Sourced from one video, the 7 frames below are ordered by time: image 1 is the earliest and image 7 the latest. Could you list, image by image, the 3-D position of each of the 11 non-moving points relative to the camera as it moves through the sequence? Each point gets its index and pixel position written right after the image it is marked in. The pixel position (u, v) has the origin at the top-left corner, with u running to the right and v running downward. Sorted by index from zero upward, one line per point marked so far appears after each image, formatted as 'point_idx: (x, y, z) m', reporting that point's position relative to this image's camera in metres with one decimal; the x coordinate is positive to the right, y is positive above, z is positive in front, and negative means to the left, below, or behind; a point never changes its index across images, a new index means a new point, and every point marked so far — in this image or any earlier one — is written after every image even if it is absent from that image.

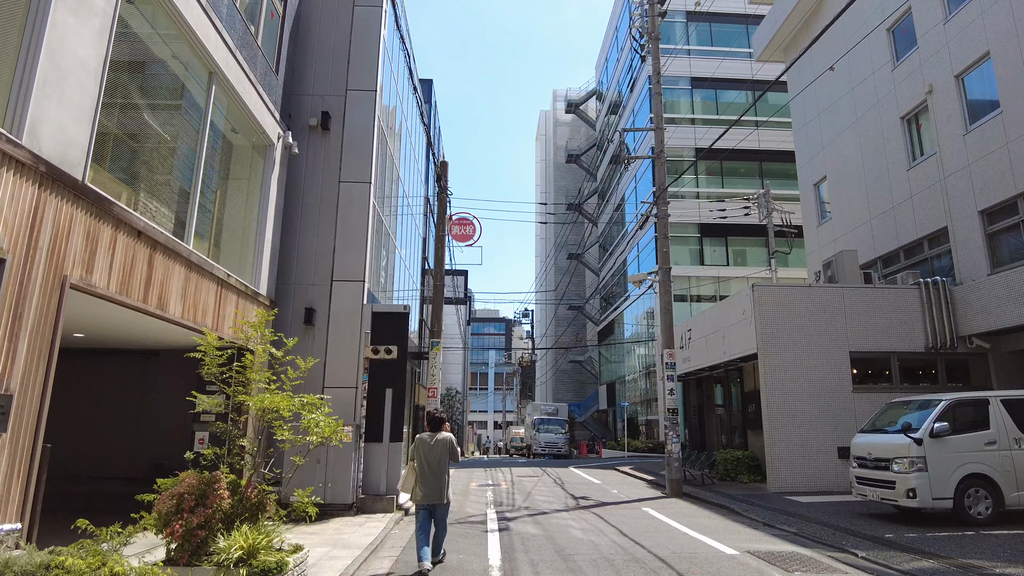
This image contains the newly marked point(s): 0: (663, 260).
0: (+2.9, +0.5, +14.6) m
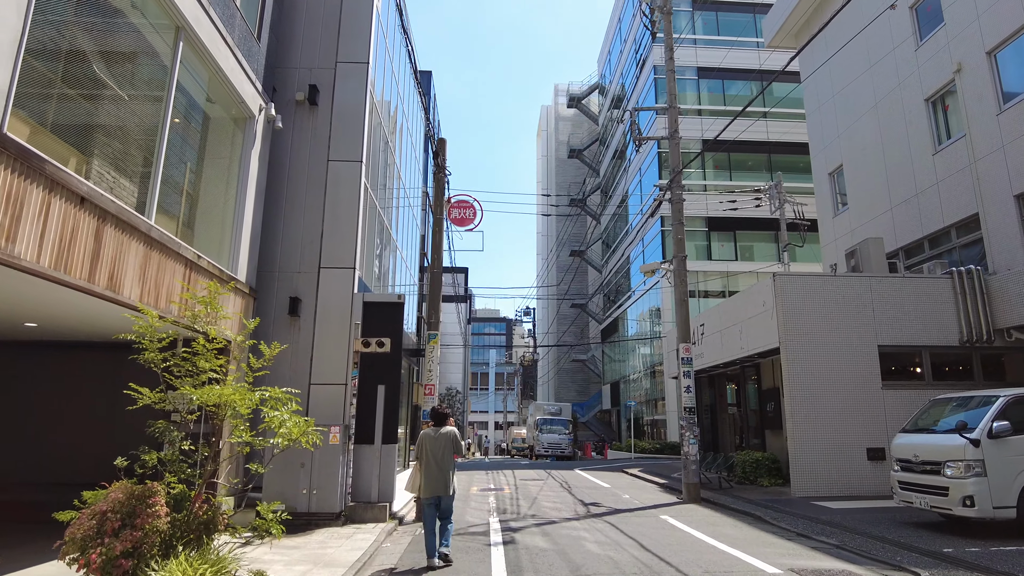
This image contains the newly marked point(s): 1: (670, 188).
0: (+2.9, +0.7, +13.6) m
1: (+2.9, +1.9, +14.3) m
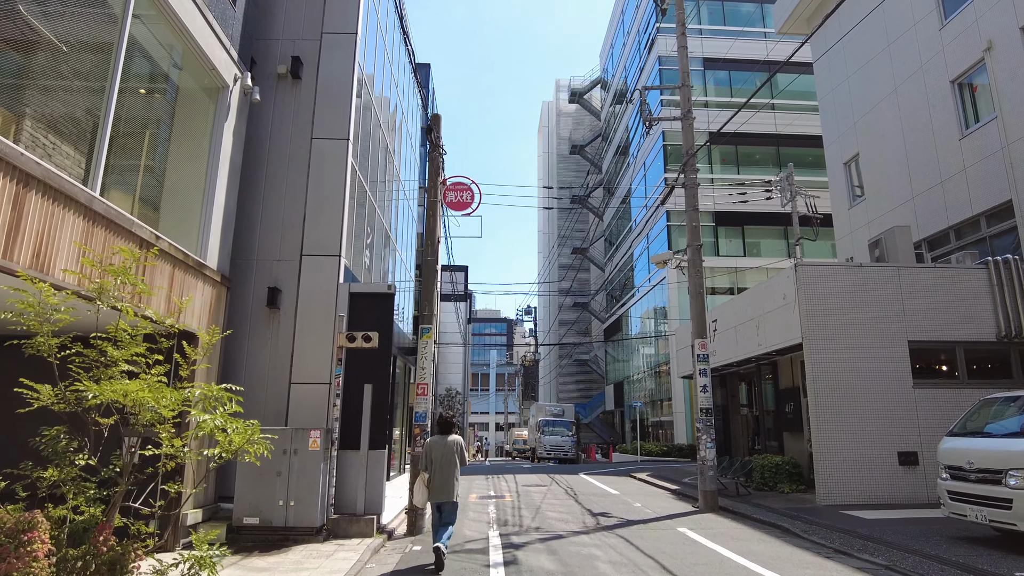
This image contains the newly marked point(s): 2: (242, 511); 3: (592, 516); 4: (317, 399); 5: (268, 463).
0: (+3.0, +0.9, +12.6) m
1: (+3.0, +2.0, +13.3) m
2: (-2.8, -2.3, +8.0) m
3: (+1.1, -3.1, +10.5) m
4: (-2.4, -1.3, +9.4) m
5: (-2.6, -1.8, +8.2) m
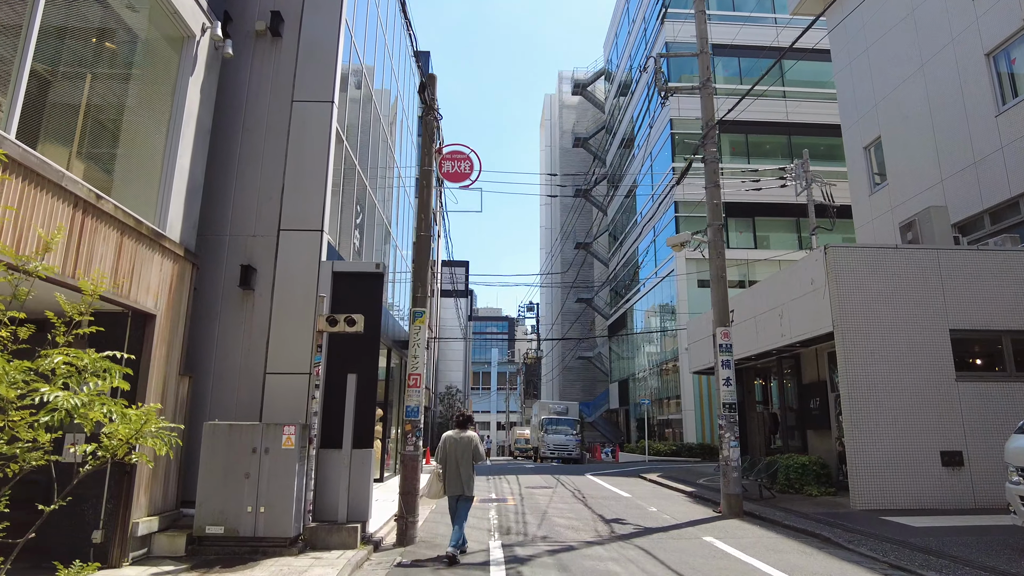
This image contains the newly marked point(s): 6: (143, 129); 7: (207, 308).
0: (+3.0, +1.1, +11.5) m
1: (+3.0, +2.2, +12.2) m
2: (-2.8, -2.1, +6.9) m
3: (+1.1, -2.9, +9.4) m
4: (-2.3, -1.1, +8.3) m
5: (-2.6, -1.6, +7.1) m
6: (-3.6, +1.5, +7.5) m
7: (-3.4, -0.2, +8.6) m
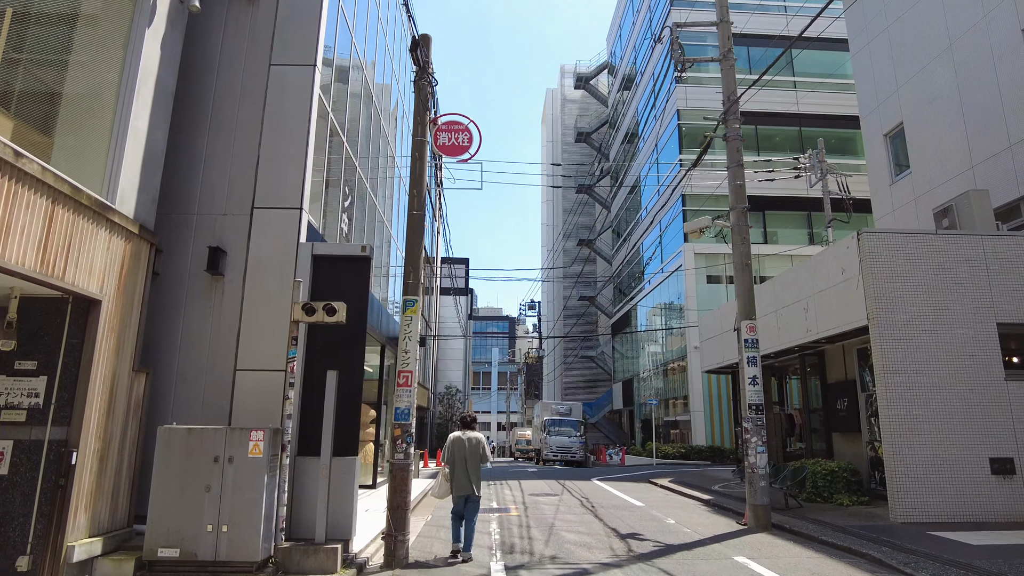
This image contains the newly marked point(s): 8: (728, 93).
0: (+3.0, +1.2, +10.5) m
1: (+3.1, +2.4, +11.2) m
2: (-2.7, -1.9, +5.9) m
3: (+1.2, -2.7, +8.4) m
4: (-2.3, -1.0, +7.3) m
5: (-2.5, -1.5, +6.1) m
6: (-3.5, +1.7, +6.5) m
7: (-3.3, -0.1, +7.6) m
8: (+3.1, +2.8, +11.1) m
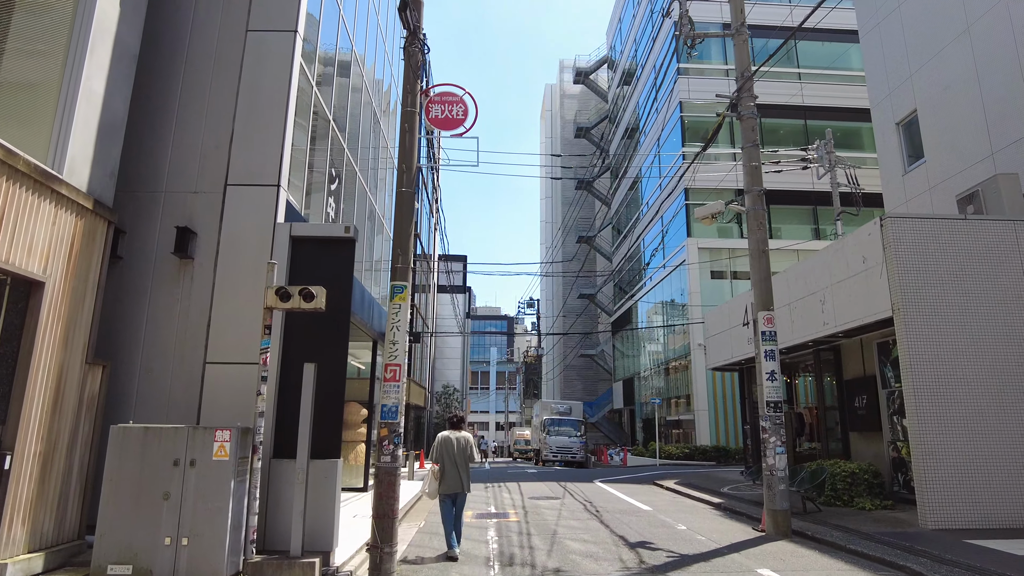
0: (+3.0, +1.4, +9.8) m
1: (+3.0, +2.5, +10.5) m
2: (-2.7, -1.8, +5.2) m
3: (+1.2, -2.6, +7.7) m
4: (-2.3, -0.8, +6.6) m
5: (-2.5, -1.3, +5.4) m
6: (-3.5, +1.8, +5.7) m
7: (-3.3, +0.1, +6.9) m
8: (+3.1, +2.9, +10.3) m
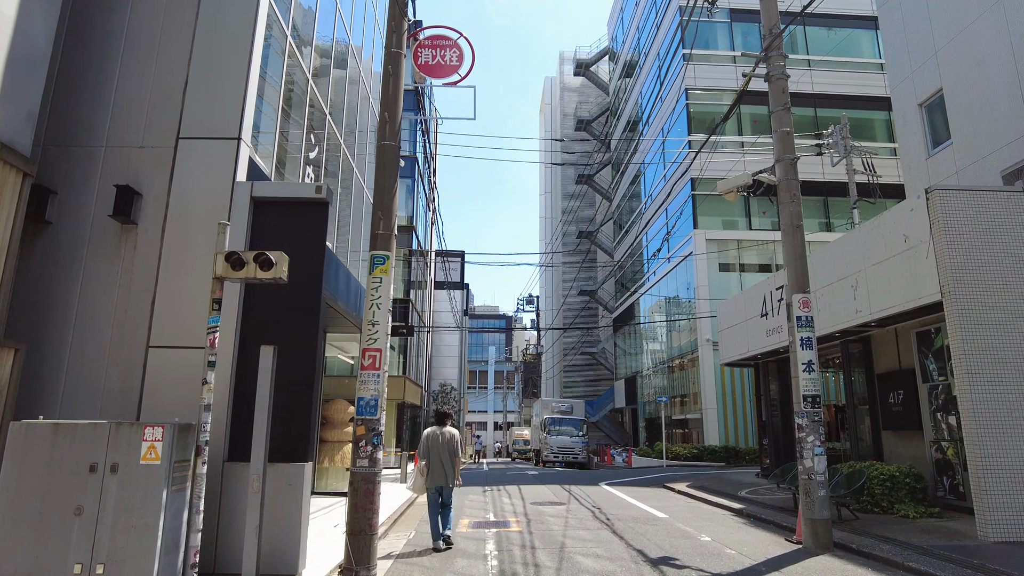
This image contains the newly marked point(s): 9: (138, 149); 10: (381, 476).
0: (+3.1, +1.6, +8.7) m
1: (+3.1, +2.7, +9.4) m
2: (-2.7, -1.6, +4.1) m
3: (+1.2, -2.4, +6.6) m
4: (-2.3, -0.6, +5.5) m
5: (-2.5, -1.1, +4.3) m
6: (-3.5, +2.0, +4.6) m
7: (-3.3, +0.3, +5.8) m
8: (+3.1, +3.1, +9.2) m
9: (-2.9, +1.1, +6.0) m
10: (-0.9, -1.3, +5.3) m
